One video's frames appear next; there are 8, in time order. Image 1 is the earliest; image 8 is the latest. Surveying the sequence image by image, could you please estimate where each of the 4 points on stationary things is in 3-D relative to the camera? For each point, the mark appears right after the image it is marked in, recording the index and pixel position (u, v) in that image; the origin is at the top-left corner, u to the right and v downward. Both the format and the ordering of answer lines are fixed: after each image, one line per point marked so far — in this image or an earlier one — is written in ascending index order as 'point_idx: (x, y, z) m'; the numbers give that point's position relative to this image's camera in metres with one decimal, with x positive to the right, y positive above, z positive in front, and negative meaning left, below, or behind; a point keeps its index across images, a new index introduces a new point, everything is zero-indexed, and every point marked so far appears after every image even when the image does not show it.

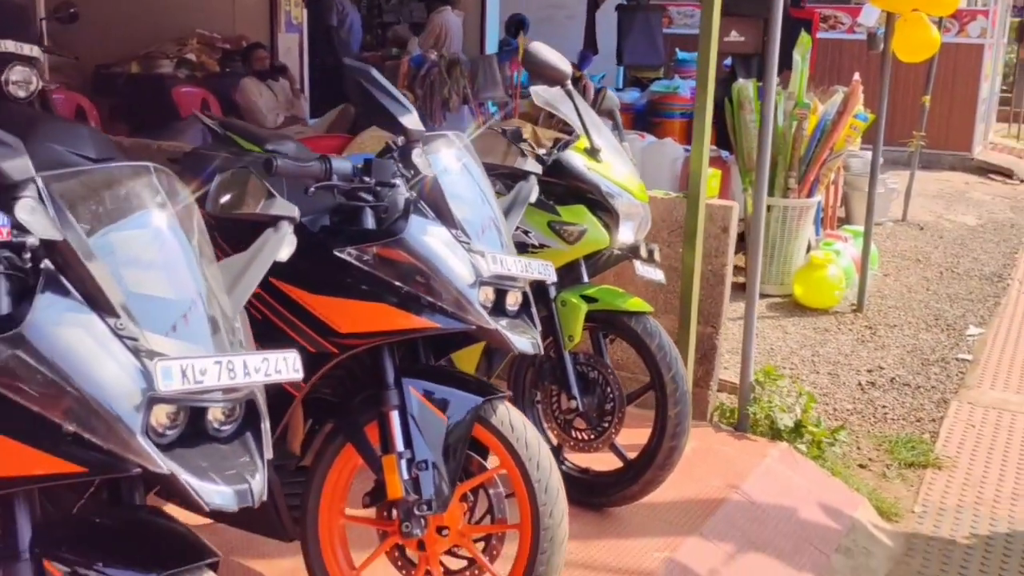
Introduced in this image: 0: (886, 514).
0: (+1.4, -0.8, +3.7) m
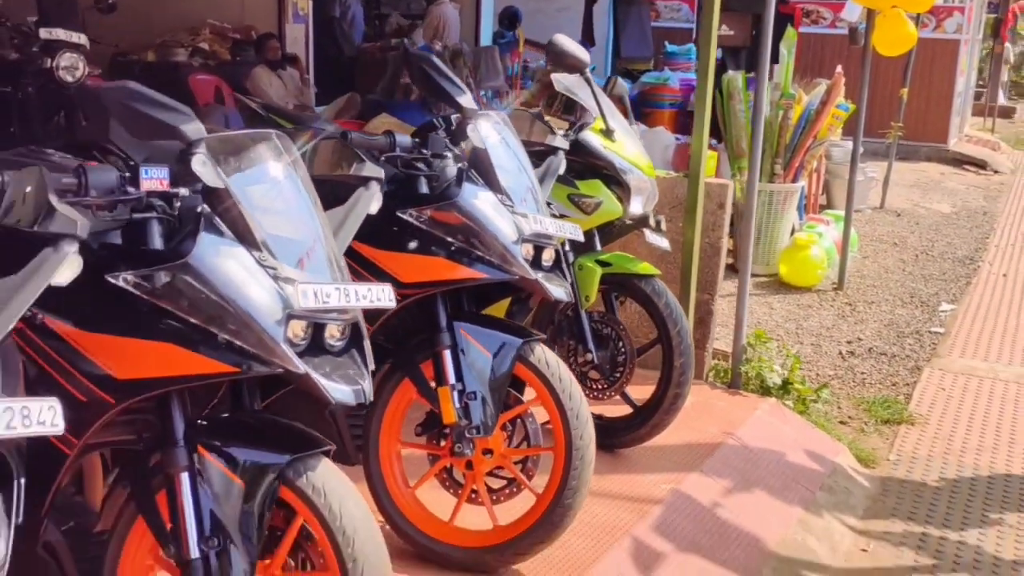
0: (+1.4, -0.7, +4.1) m
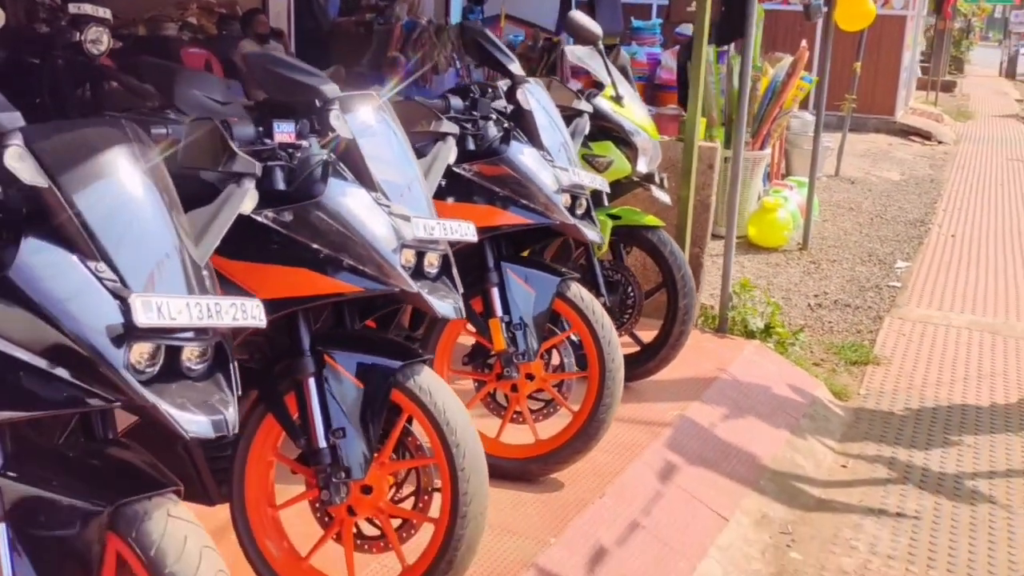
0: (+1.5, -0.5, +4.6) m
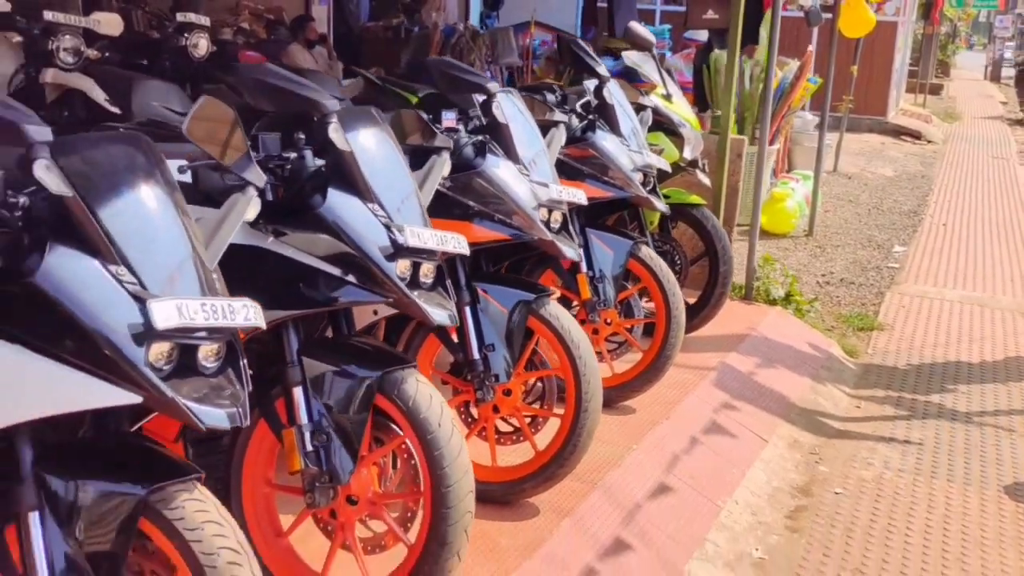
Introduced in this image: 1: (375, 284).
0: (+1.8, -0.3, +5.3) m
1: (-0.3, 0.0, +2.2) m
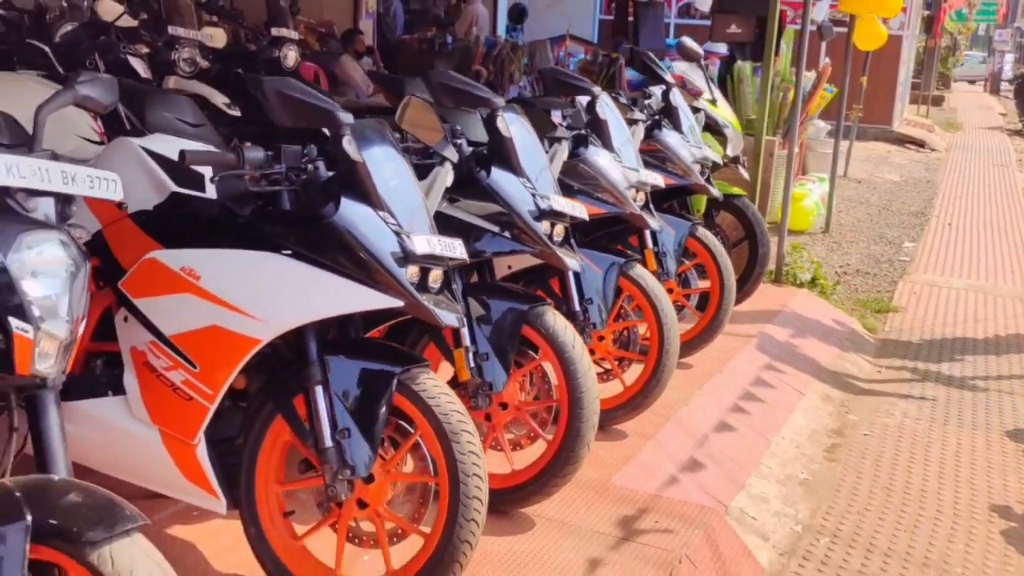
0: (+2.1, -0.2, +6.0) m
1: (0.0, +0.1, +2.9) m
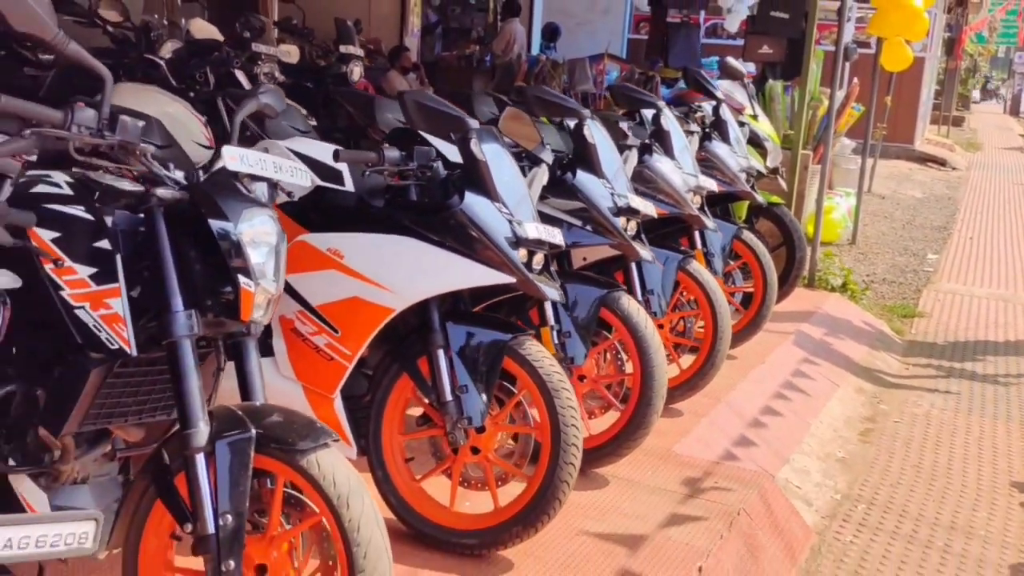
0: (+2.4, -0.3, +6.4) m
1: (+0.3, +0.2, +3.3) m
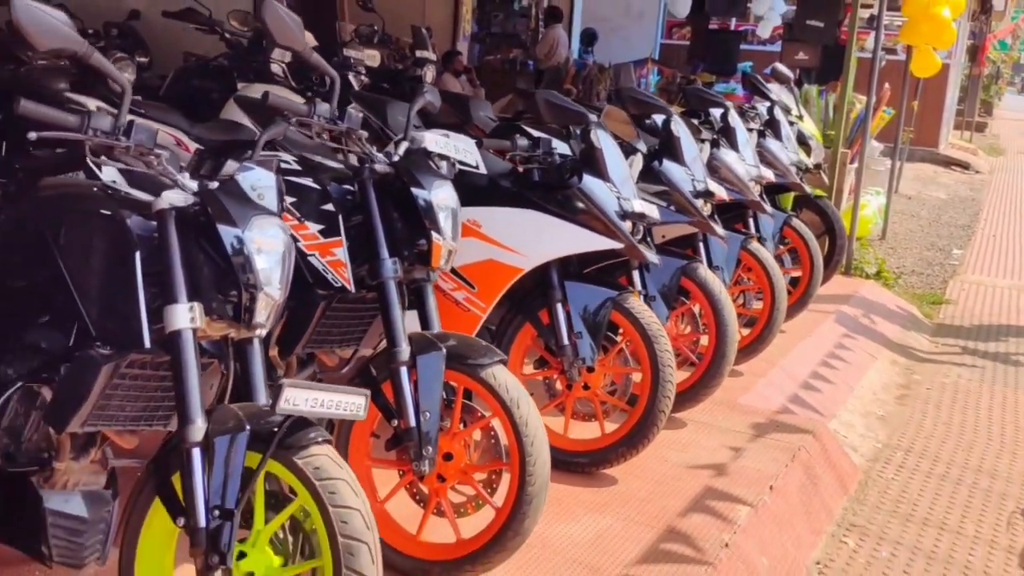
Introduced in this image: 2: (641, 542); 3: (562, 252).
0: (+2.8, -0.2, +6.9) m
1: (+0.7, +0.3, +3.9) m
2: (+0.4, -0.8, +3.0) m
3: (+0.2, +0.1, +3.3) m
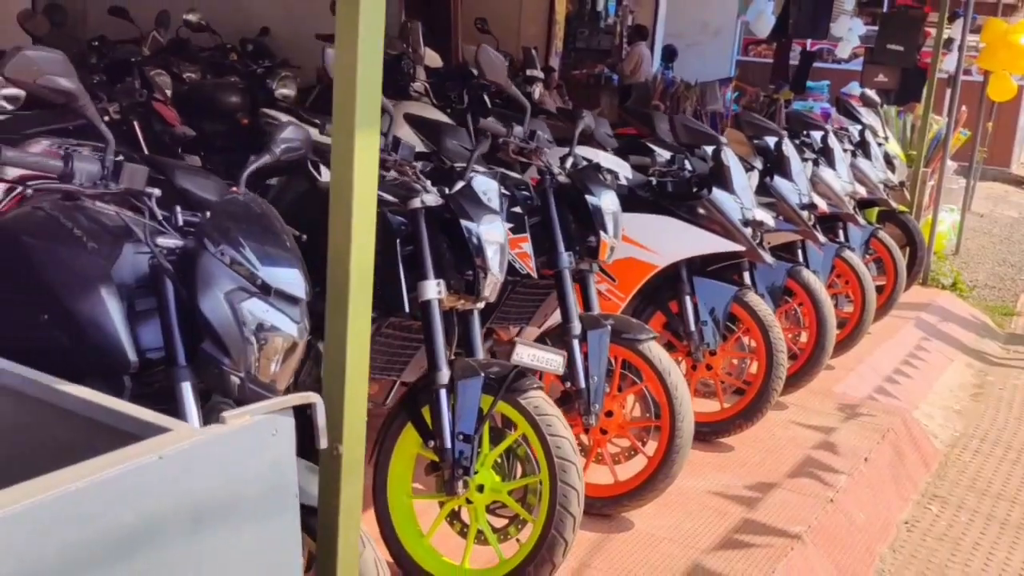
0: (+3.5, -0.3, +7.4) m
1: (+1.2, +0.3, +4.5) m
2: (+0.9, -0.7, +3.6) m
3: (+0.7, +0.1, +4.0) m
